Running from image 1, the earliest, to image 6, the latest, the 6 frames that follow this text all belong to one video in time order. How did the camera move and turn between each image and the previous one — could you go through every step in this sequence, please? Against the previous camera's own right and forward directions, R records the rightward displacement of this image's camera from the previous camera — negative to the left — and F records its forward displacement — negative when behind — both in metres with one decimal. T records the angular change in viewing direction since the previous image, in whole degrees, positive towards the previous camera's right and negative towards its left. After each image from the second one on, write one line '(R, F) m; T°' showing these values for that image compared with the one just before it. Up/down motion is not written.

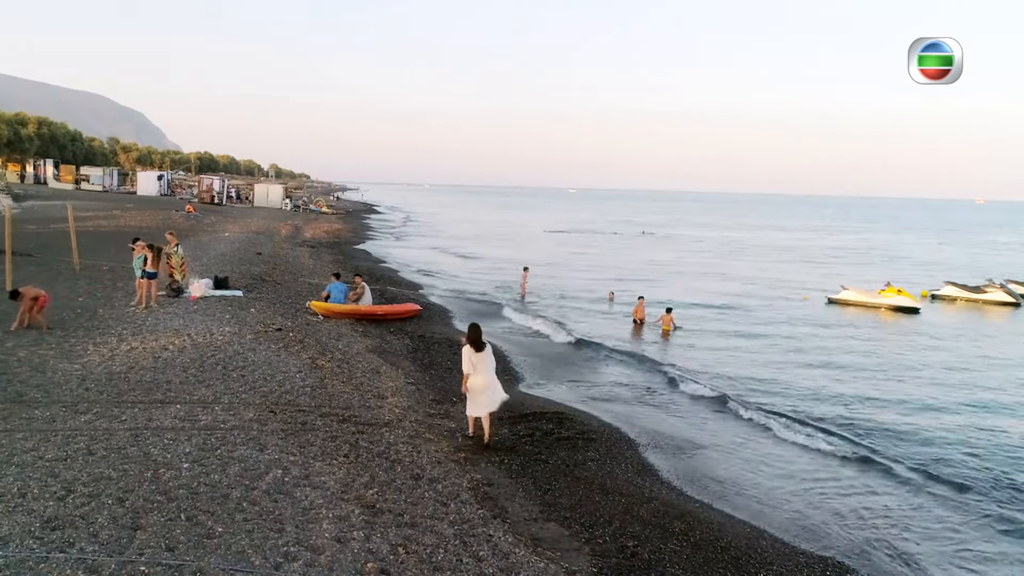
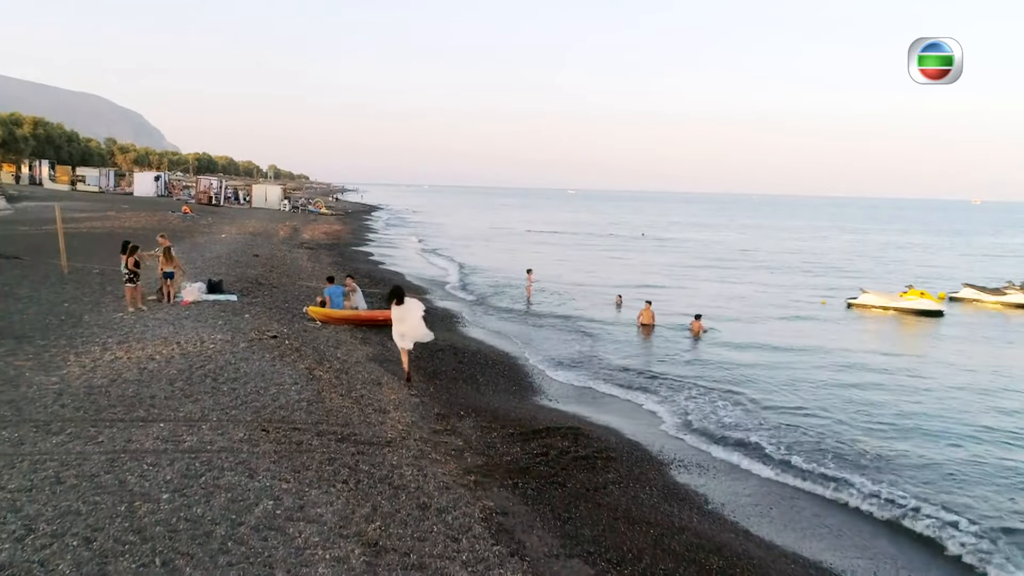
(-0.2, +0.9) m; 0°
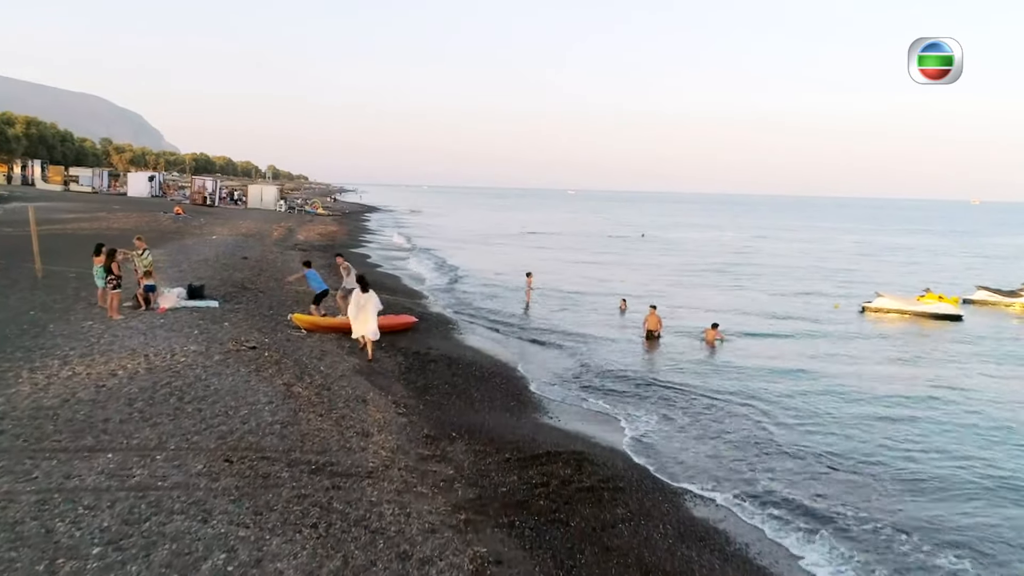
(0.0, +1.1) m; 0°
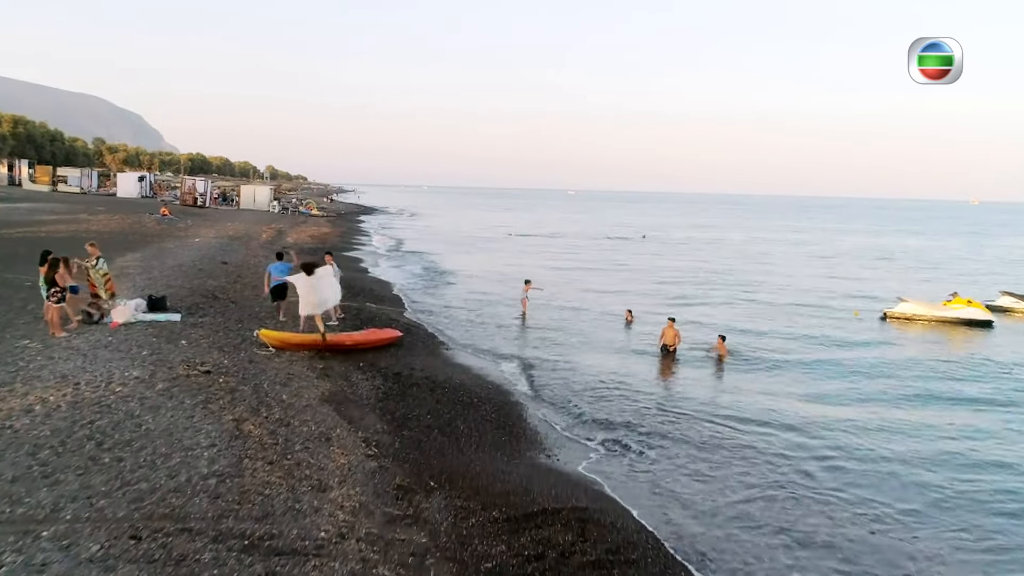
(+0.1, +1.9) m; 0°
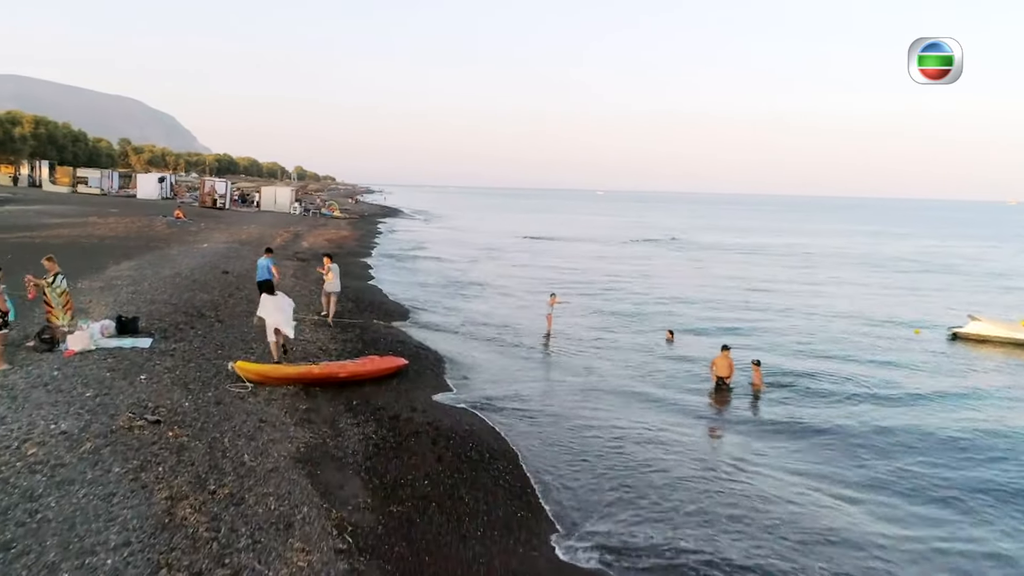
(+0.1, +2.5) m; -2°
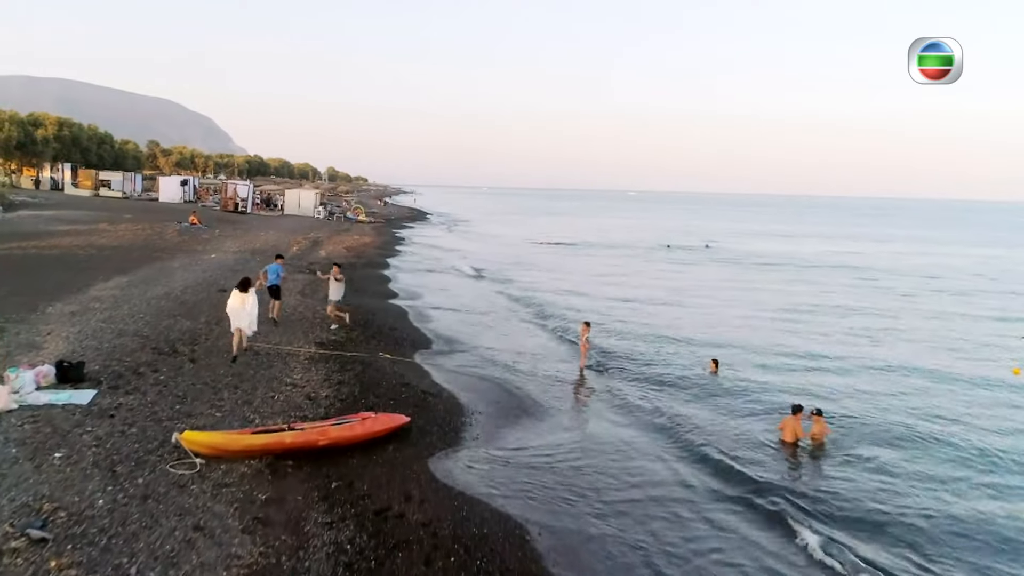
(+0.1, +3.0) m; -2°
